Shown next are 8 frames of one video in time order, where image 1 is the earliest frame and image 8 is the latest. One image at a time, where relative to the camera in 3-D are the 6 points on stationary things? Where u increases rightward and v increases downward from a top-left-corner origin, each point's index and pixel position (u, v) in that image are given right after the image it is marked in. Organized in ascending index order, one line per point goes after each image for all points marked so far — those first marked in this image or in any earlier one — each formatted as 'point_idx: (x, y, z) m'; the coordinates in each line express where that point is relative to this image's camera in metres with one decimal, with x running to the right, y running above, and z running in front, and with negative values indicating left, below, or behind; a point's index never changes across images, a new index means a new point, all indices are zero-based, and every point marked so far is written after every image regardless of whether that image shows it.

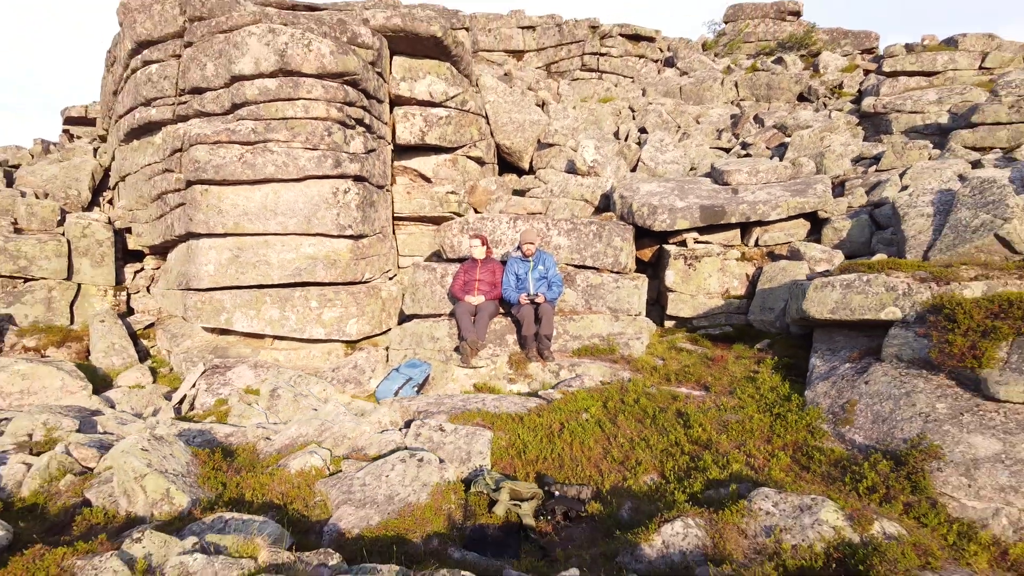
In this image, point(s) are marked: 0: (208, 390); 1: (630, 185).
0: (-2.4, -0.8, +8.0) m
1: (+1.1, +1.0, +9.6) m
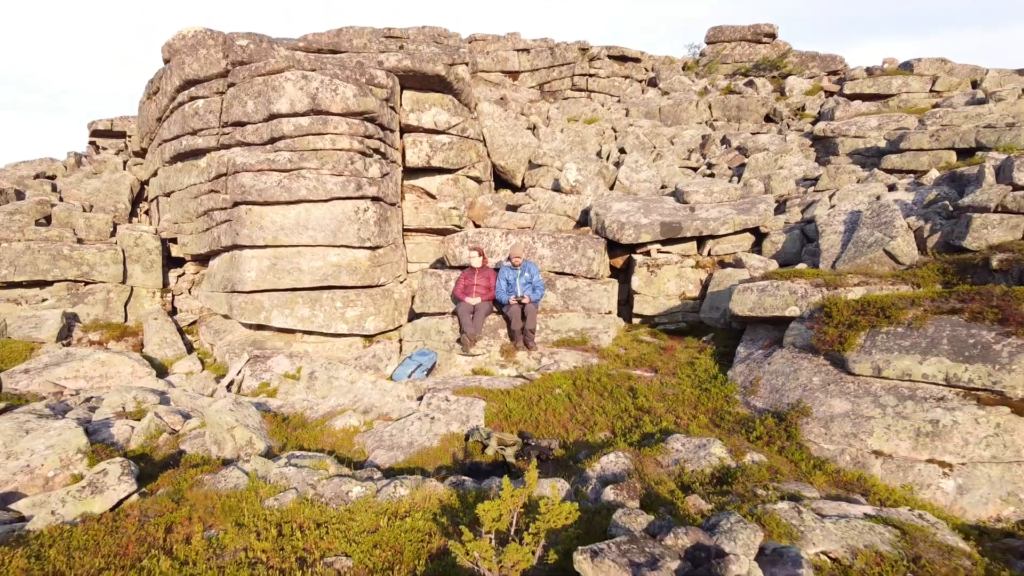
0: (-2.5, -0.8, +9.7) m
1: (+1.1, +1.0, +11.3) m
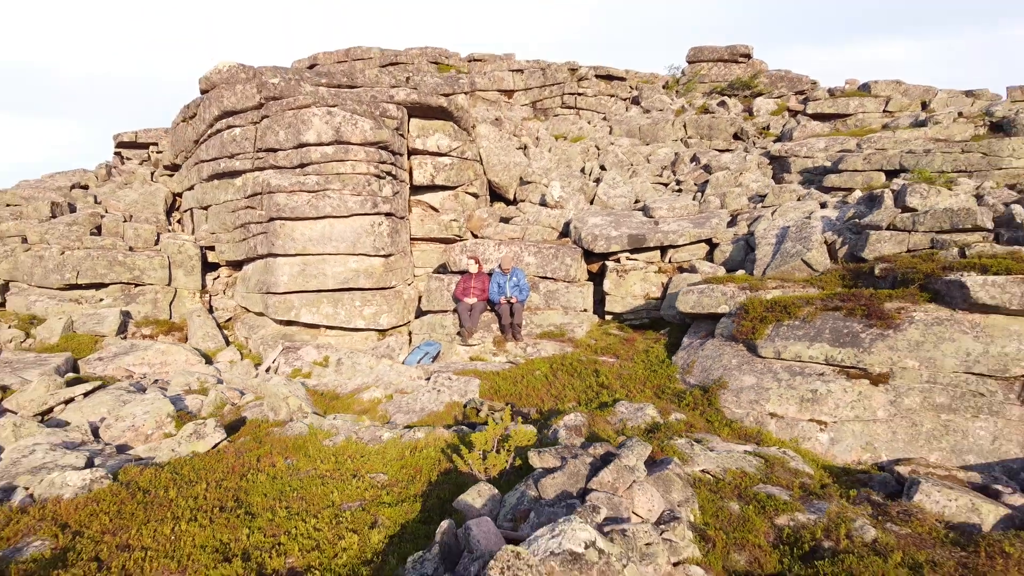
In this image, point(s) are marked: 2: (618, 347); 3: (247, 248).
0: (-2.6, -0.8, +11.7) m
1: (+1.0, +0.9, +13.2) m
2: (+1.1, -0.6, +10.6) m
3: (-3.6, +0.5, +13.4) m
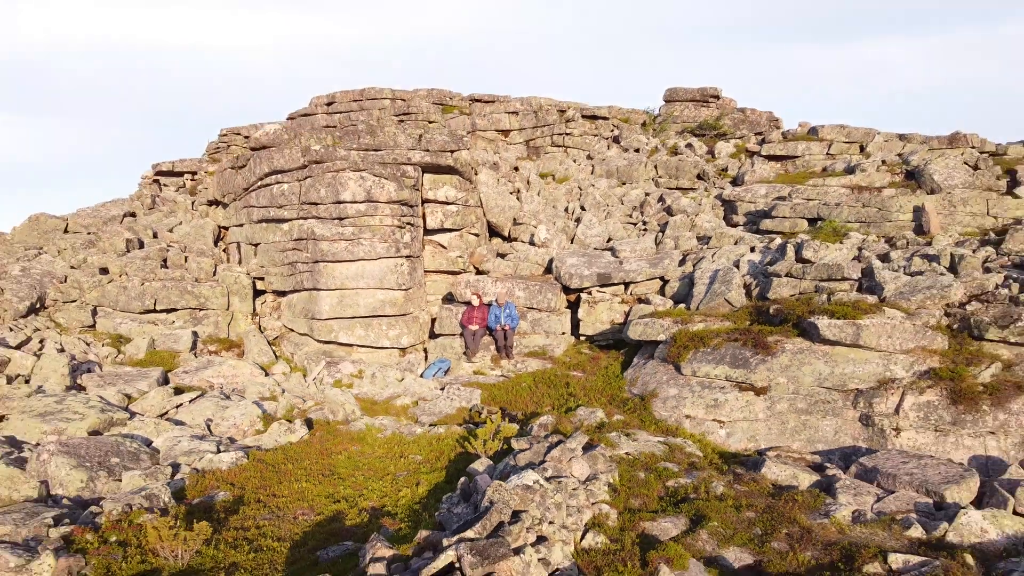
0: (-2.7, -1.2, +14.9) m
1: (+0.9, +0.5, +16.5) m
2: (+1.0, -1.1, +13.8) m
3: (-3.7, +0.1, +16.7) m
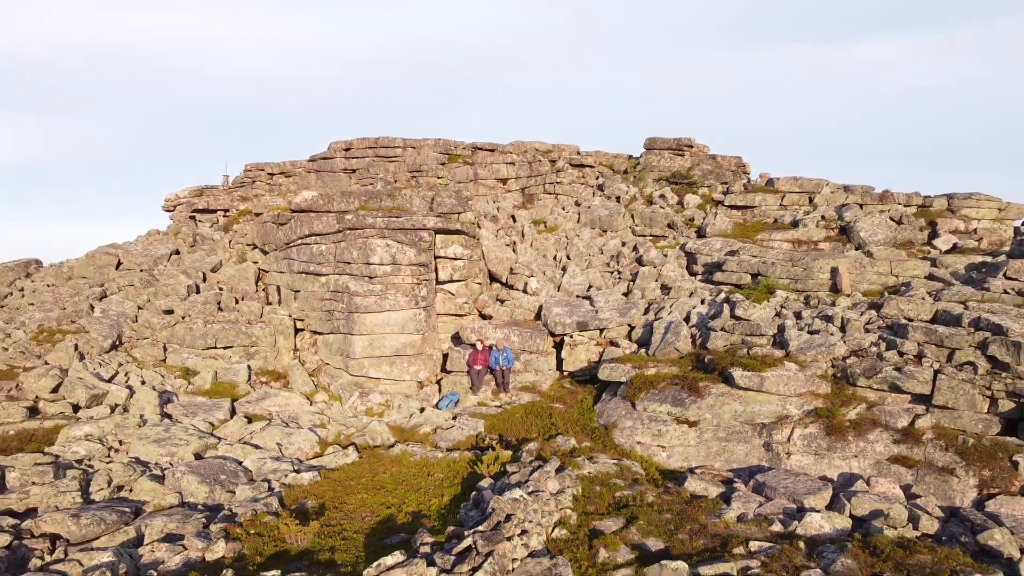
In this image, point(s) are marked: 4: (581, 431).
0: (-2.8, -2.1, +18.6) m
1: (+0.8, -0.4, +20.2) m
2: (+1.0, -1.9, +17.6) m
3: (-3.8, -0.7, +20.4) m
4: (+1.1, -2.2, +15.4) m
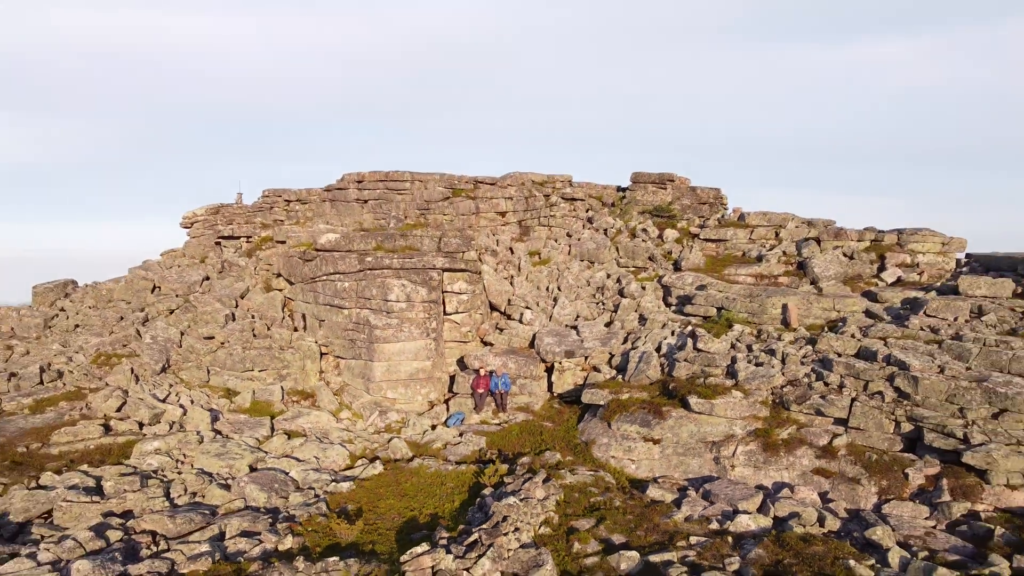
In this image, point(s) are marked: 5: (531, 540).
0: (-2.9, -2.9, +21.9) m
1: (+0.7, -1.1, +23.4) m
2: (+0.9, -2.7, +20.8) m
3: (-3.8, -1.5, +23.6) m
4: (+1.0, -3.0, +18.6) m
5: (+0.3, -3.4, +13.5) m
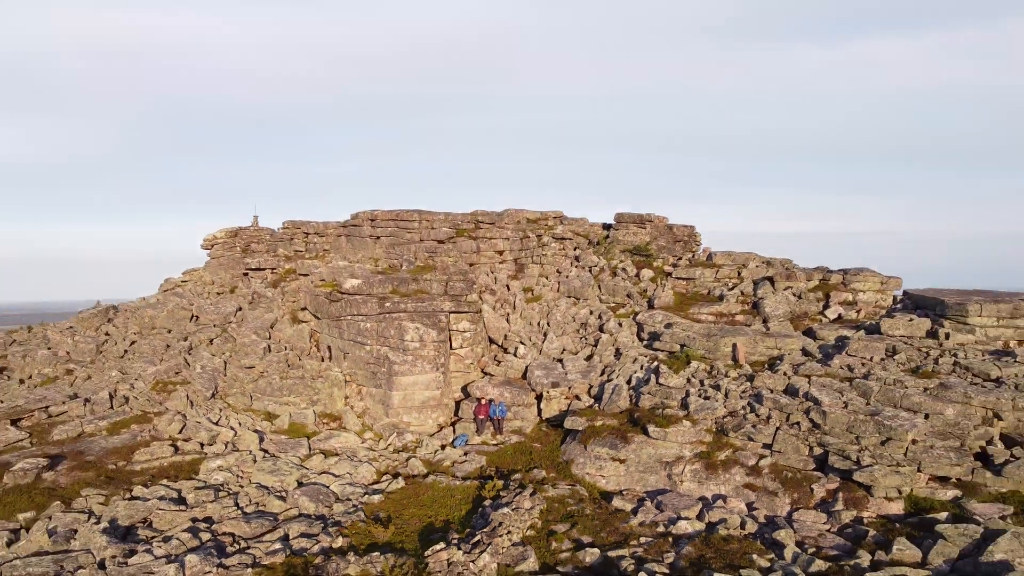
0: (-3.0, -4.0, +26.3) m
1: (+0.6, -2.2, +27.9) m
2: (+0.8, -3.8, +25.2) m
3: (-3.9, -2.6, +28.1) m
4: (+0.9, -4.1, +23.1) m
5: (+0.2, -4.5, +18.0) m
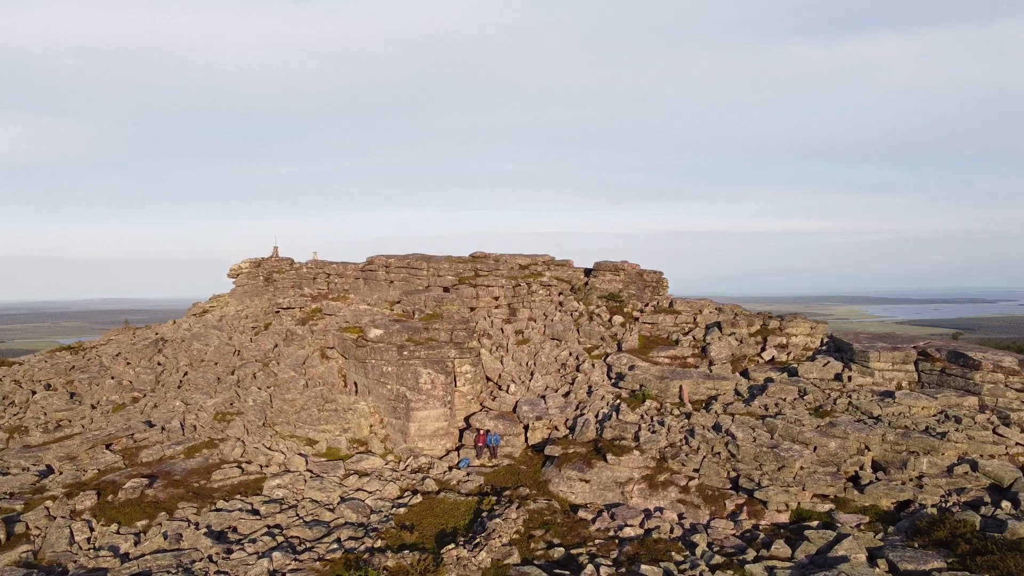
0: (-3.2, -5.8, +33.3) m
1: (+0.4, -4.0, +34.9) m
2: (+0.5, -5.6, +32.2) m
3: (-4.2, -4.4, +35.0) m
4: (+0.6, -5.9, +30.0) m
5: (-0.1, -6.4, +24.9) m
